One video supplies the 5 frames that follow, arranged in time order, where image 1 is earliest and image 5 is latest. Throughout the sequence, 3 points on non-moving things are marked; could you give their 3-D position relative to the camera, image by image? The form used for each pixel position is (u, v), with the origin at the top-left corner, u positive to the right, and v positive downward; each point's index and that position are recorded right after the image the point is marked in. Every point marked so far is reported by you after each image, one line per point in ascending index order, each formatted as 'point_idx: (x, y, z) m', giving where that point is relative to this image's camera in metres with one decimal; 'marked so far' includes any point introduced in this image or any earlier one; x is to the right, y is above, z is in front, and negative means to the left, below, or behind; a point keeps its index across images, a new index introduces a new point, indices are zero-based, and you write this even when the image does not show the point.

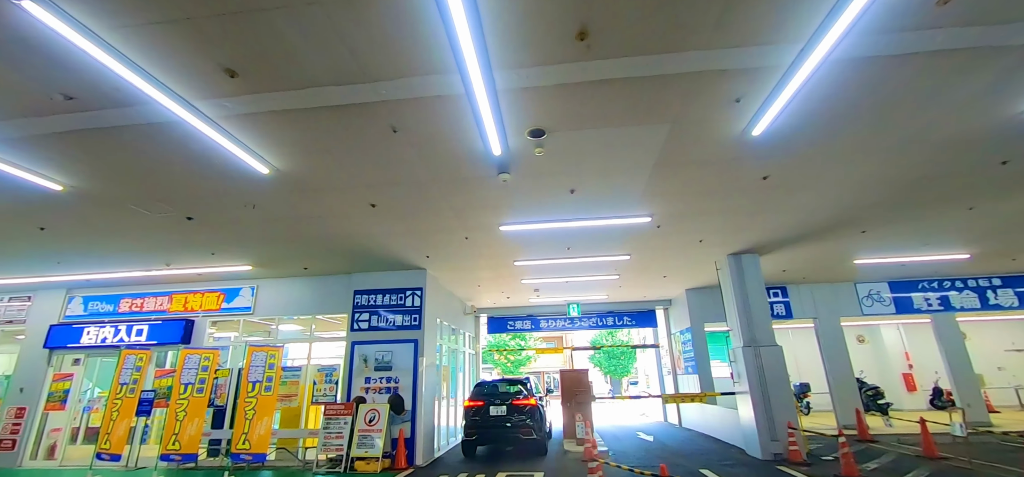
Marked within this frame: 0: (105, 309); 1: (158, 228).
0: (-7.9, -1.4, +8.6) m
1: (-4.4, +0.1, +5.6) m
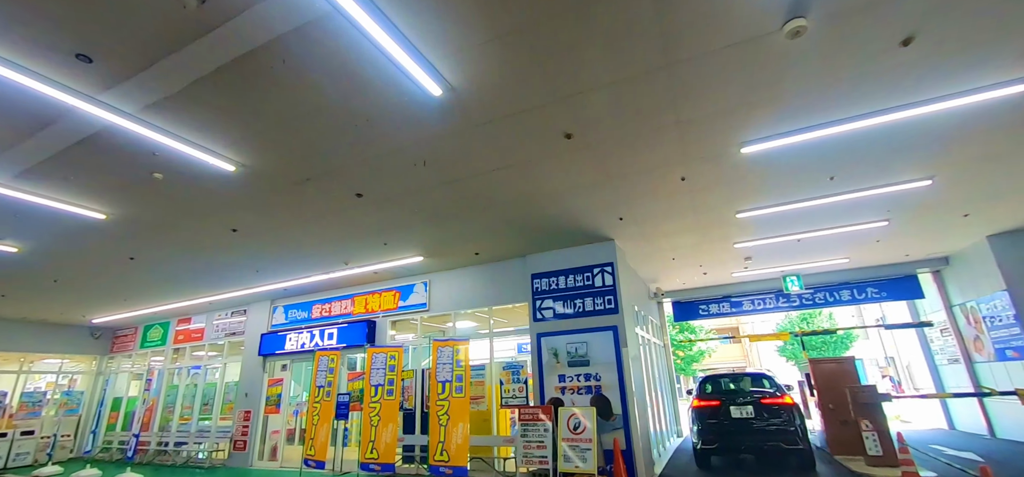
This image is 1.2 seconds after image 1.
0: (-4.3, -1.6, +8.9) m
1: (-2.0, +0.3, +5.1) m
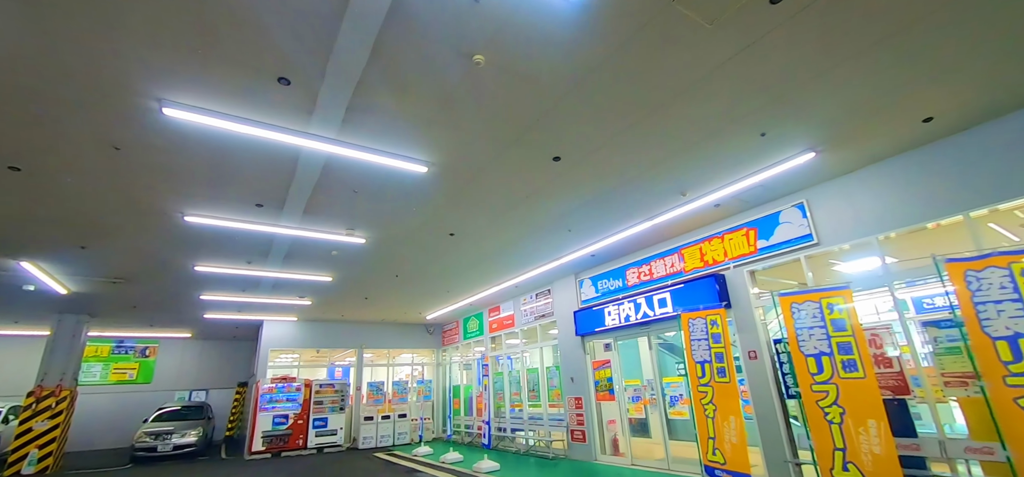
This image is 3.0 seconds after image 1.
0: (+1.7, -0.8, +7.5) m
1: (+1.4, +1.1, +3.1) m
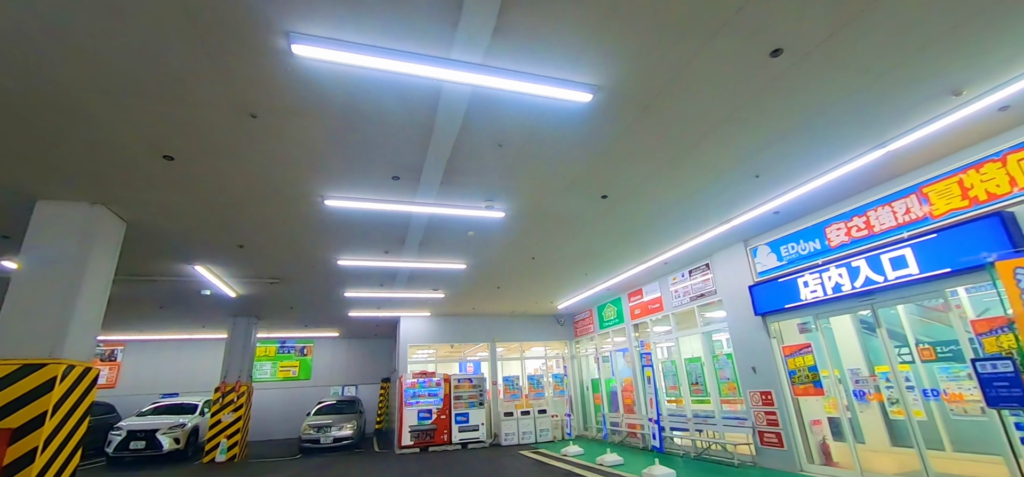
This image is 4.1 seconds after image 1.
0: (+3.9, -0.1, +5.9) m
1: (+2.4, +1.7, +1.7) m
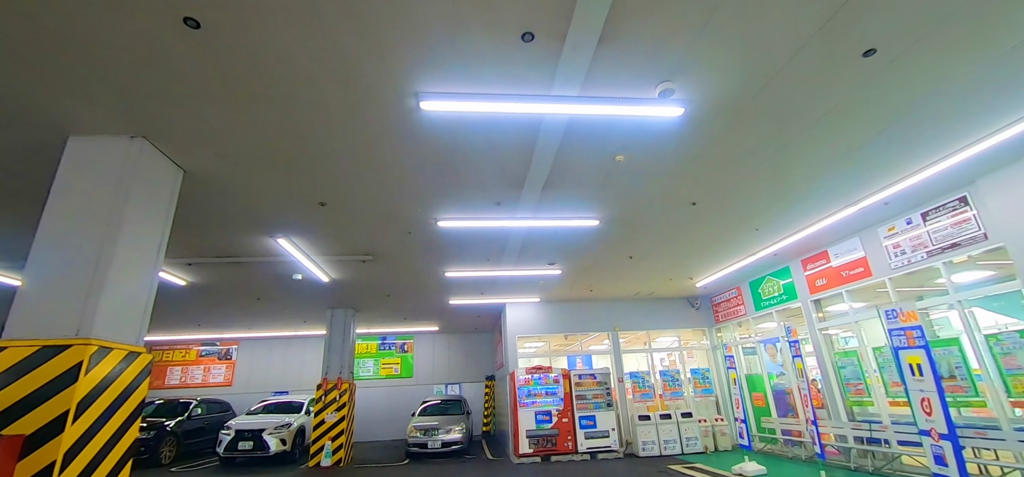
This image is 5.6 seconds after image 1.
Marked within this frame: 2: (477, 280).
0: (+5.4, +0.8, +3.3) m
1: (+3.0, +2.5, -0.6) m
2: (-0.6, -0.7, +7.8) m
